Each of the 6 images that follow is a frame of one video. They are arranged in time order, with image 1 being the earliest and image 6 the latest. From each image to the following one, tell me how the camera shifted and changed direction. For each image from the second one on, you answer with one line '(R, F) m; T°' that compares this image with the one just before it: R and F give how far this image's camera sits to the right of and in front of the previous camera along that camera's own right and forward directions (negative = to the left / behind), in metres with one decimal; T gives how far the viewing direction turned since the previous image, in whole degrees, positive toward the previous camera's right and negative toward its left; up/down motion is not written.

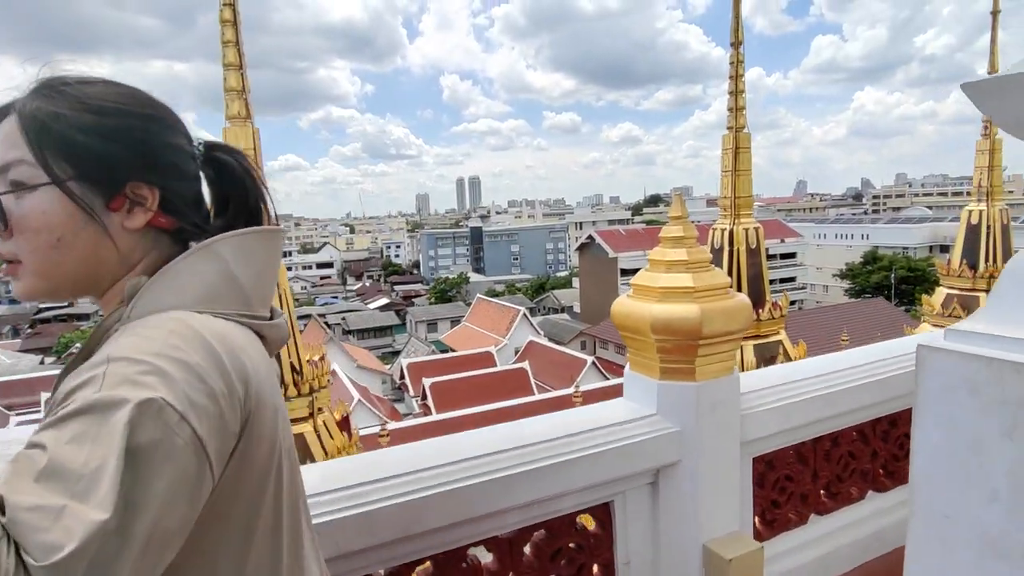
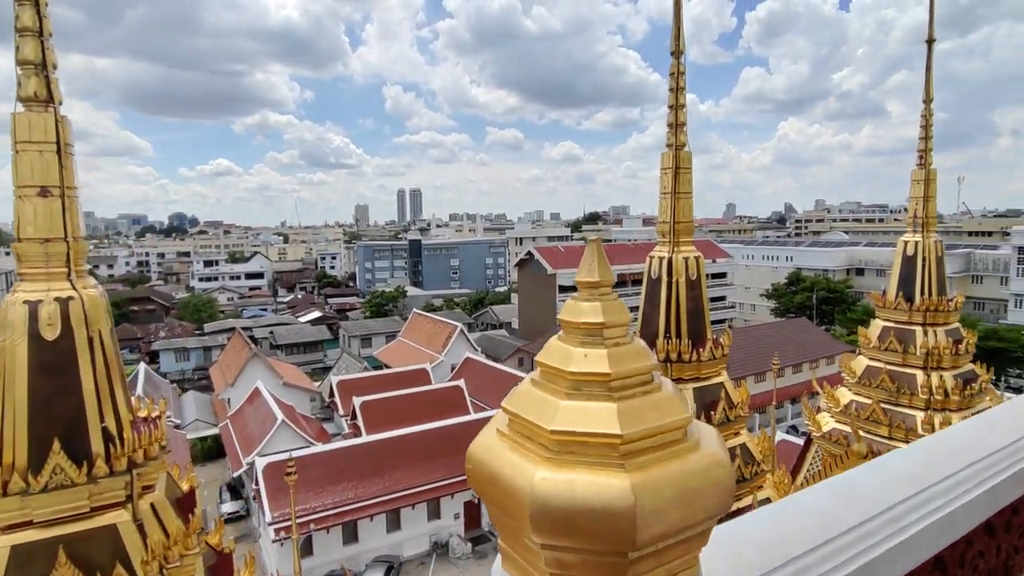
(+0.3, +0.8) m; +6°
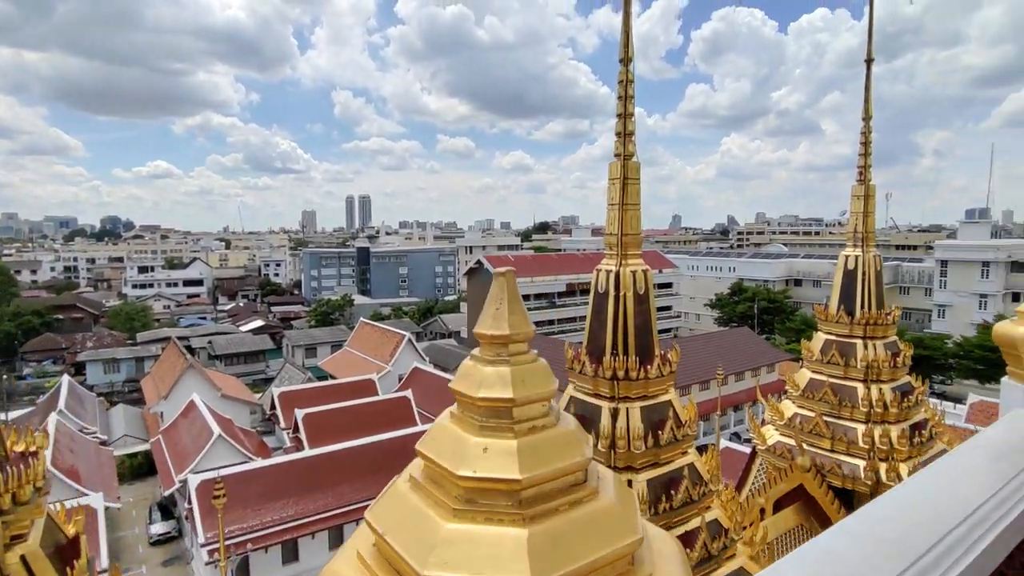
(+0.1, +0.3) m; +5°
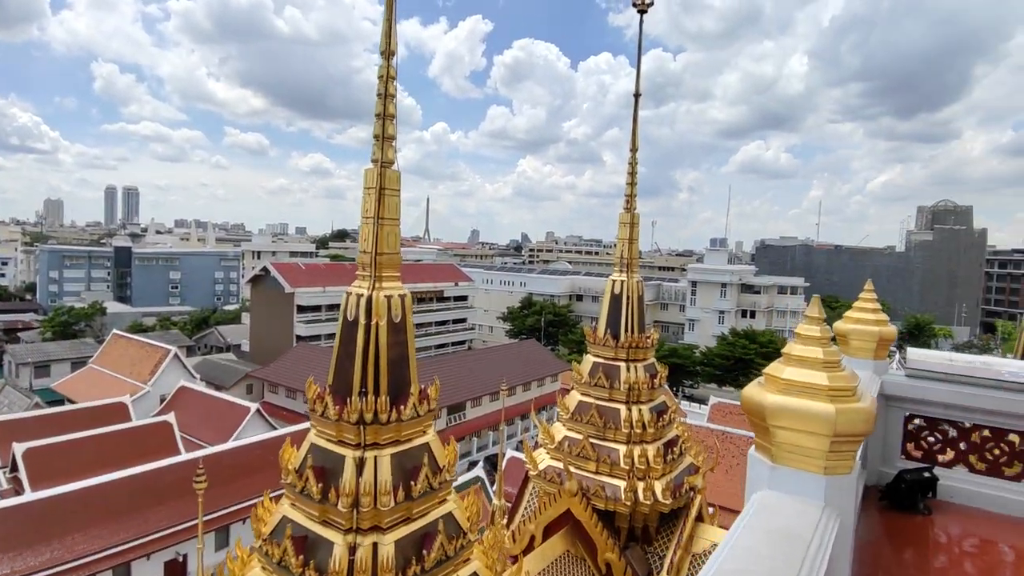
(+0.5, +0.7) m; +19°
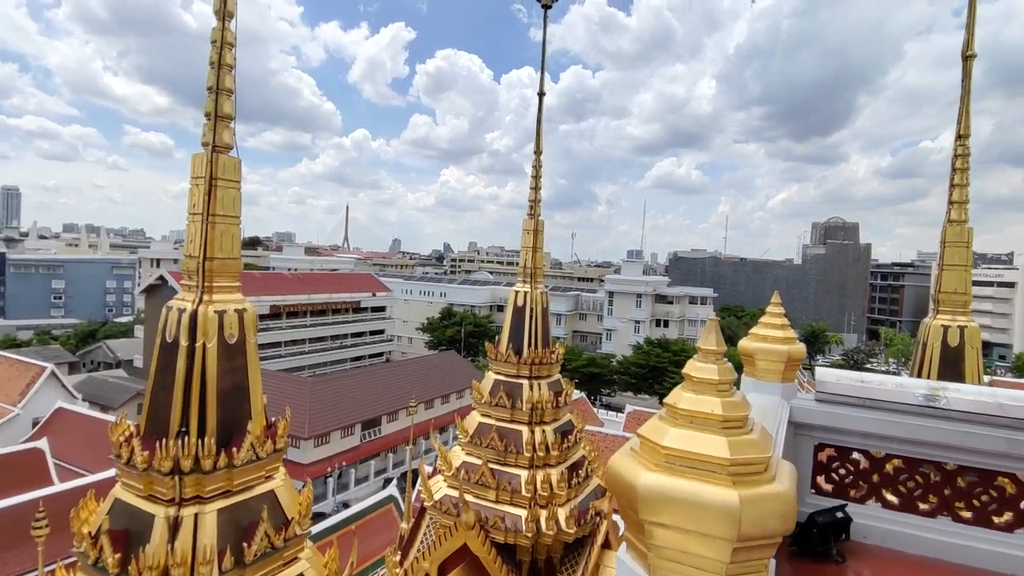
(+0.4, +0.7) m; +7°
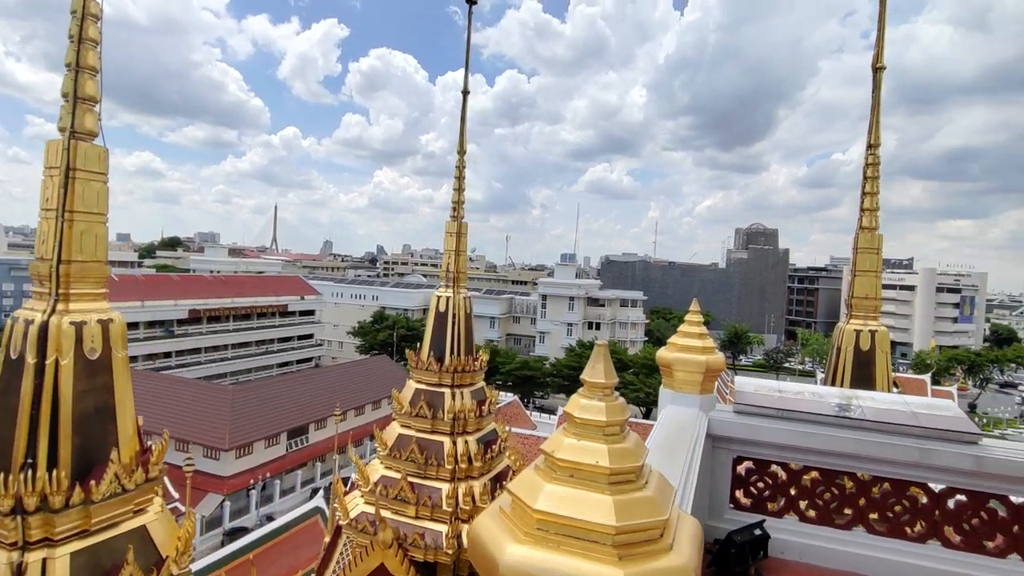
(+0.2, +0.3) m; +6°
